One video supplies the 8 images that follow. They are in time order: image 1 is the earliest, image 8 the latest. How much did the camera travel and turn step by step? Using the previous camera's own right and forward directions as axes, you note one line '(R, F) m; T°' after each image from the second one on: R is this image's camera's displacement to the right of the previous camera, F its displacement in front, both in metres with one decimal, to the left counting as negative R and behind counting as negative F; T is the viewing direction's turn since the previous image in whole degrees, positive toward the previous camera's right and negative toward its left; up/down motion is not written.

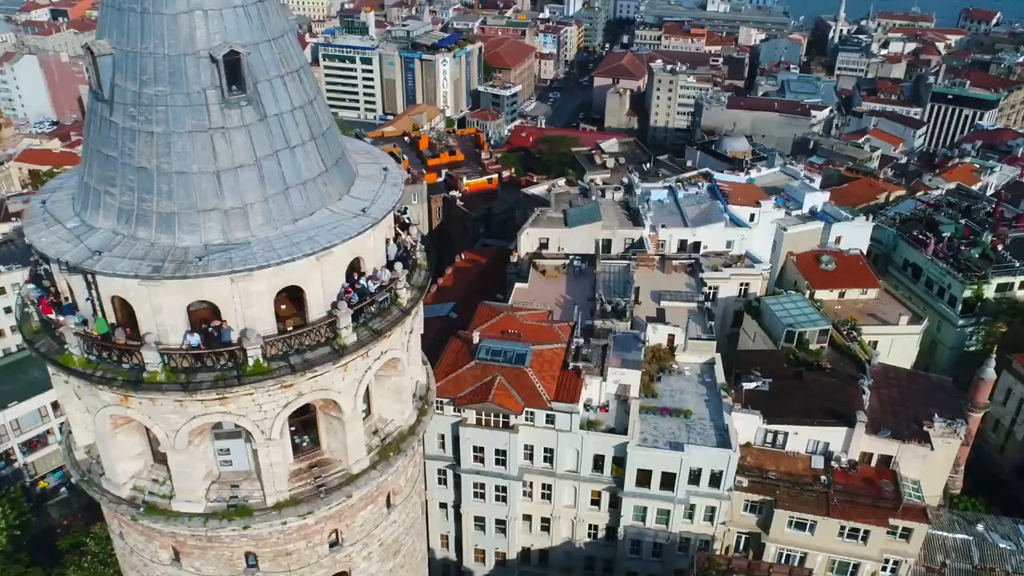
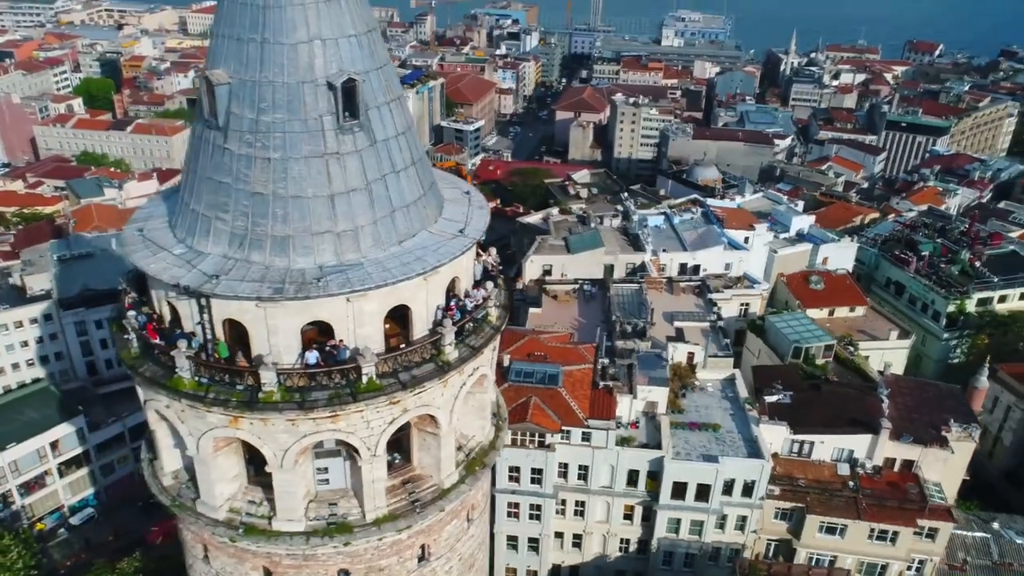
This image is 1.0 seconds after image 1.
(-1.6, -0.4) m; +2°
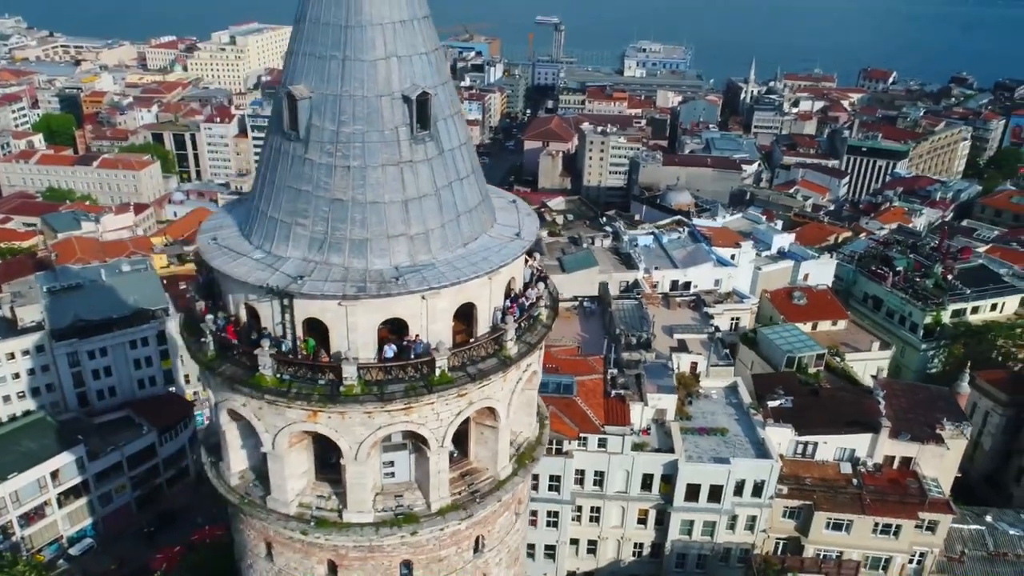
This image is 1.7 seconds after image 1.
(-1.1, -0.7) m; +2°
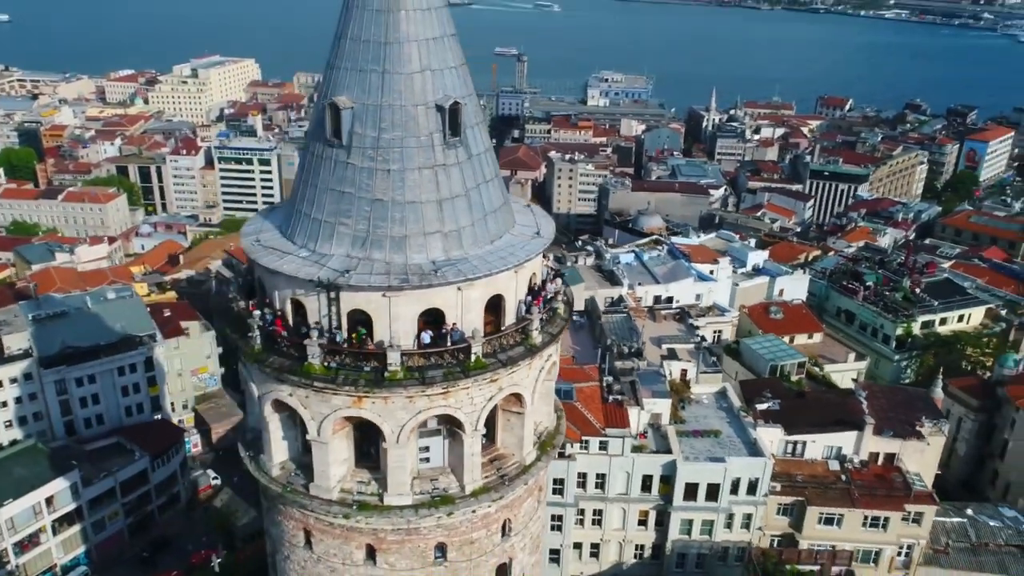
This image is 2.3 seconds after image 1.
(-0.8, -0.8) m; +2°
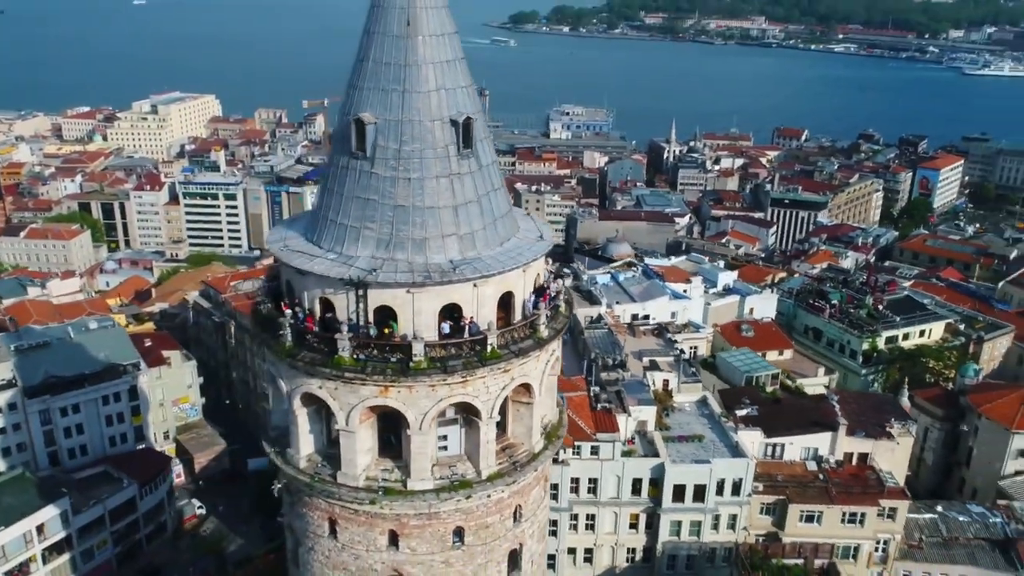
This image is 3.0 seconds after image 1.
(-0.7, -0.9) m; +2°
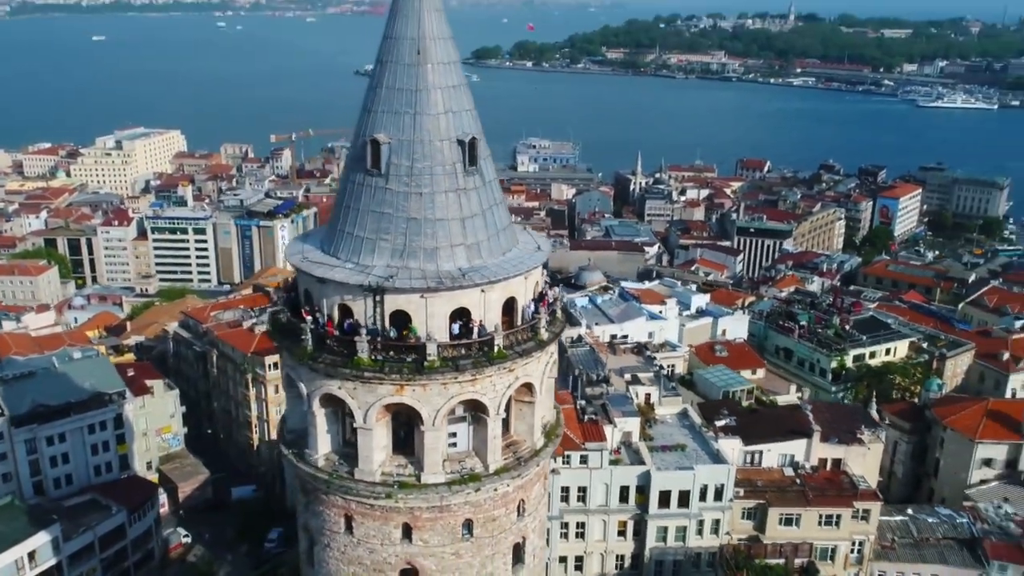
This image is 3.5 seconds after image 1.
(-0.5, -1.0) m; +2°
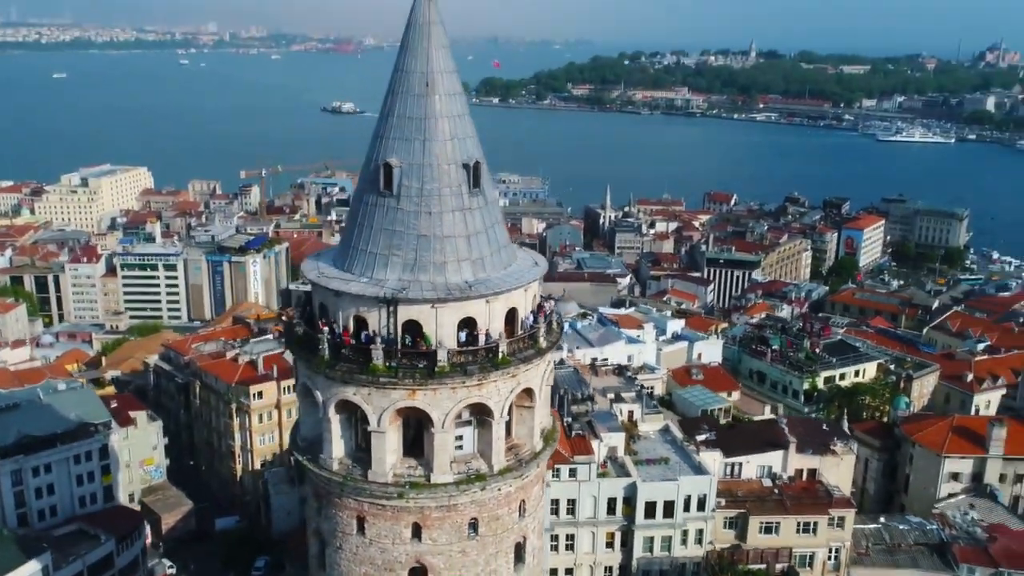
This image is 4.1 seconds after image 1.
(-0.5, -1.0) m; +2°
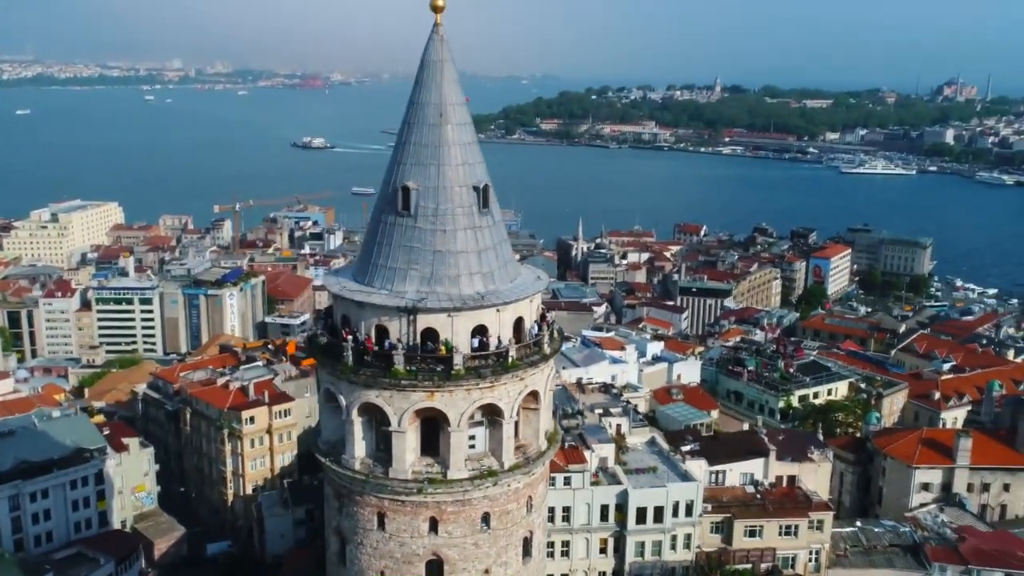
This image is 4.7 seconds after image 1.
(-0.6, -1.3) m; +2°
